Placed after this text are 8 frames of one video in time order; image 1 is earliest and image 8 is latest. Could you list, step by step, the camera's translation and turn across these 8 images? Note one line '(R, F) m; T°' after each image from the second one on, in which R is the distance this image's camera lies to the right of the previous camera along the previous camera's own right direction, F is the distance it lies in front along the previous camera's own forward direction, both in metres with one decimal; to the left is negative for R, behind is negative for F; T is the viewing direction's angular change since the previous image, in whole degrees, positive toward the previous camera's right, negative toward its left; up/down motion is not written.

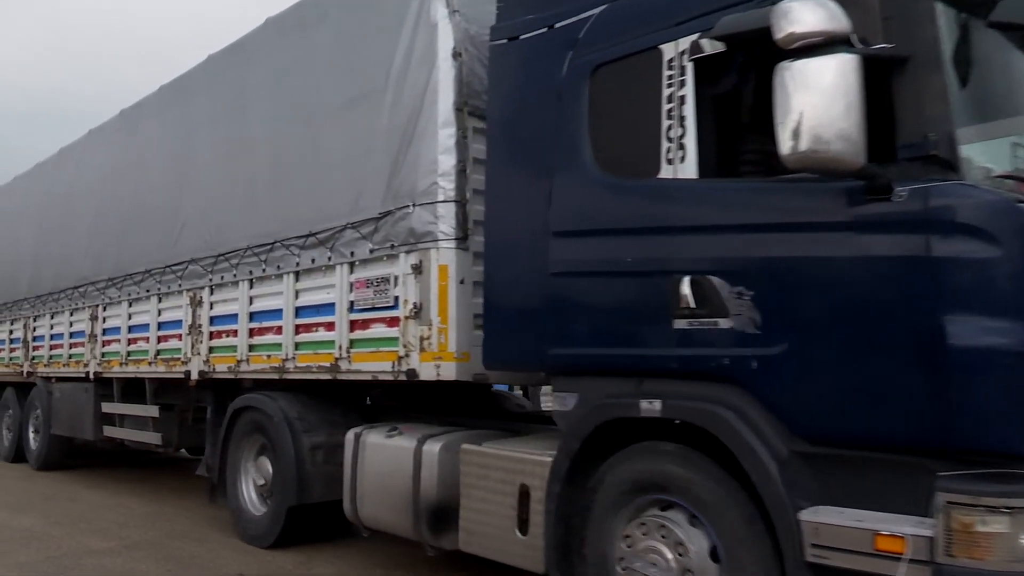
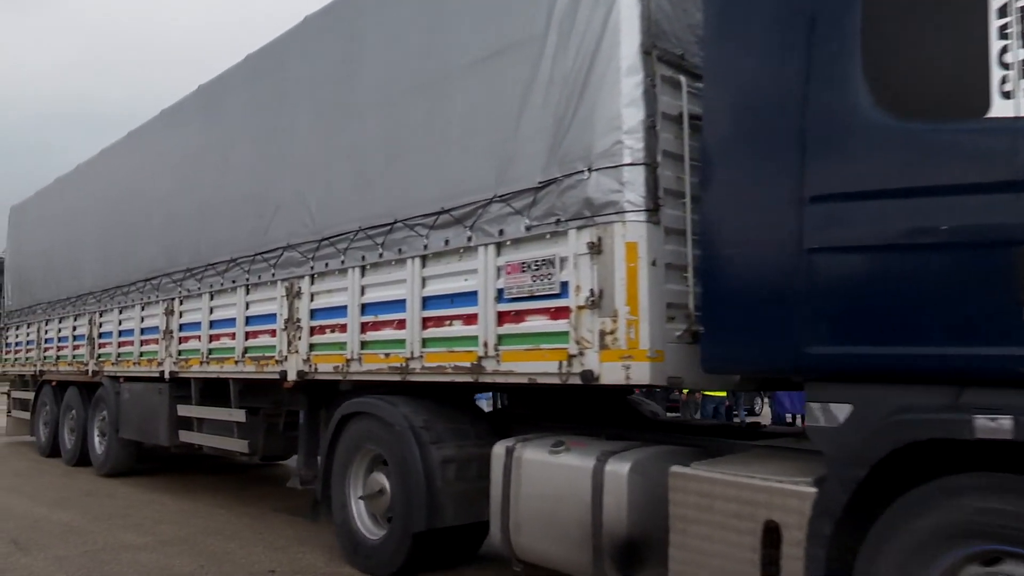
(-0.8, +0.9) m; -2°
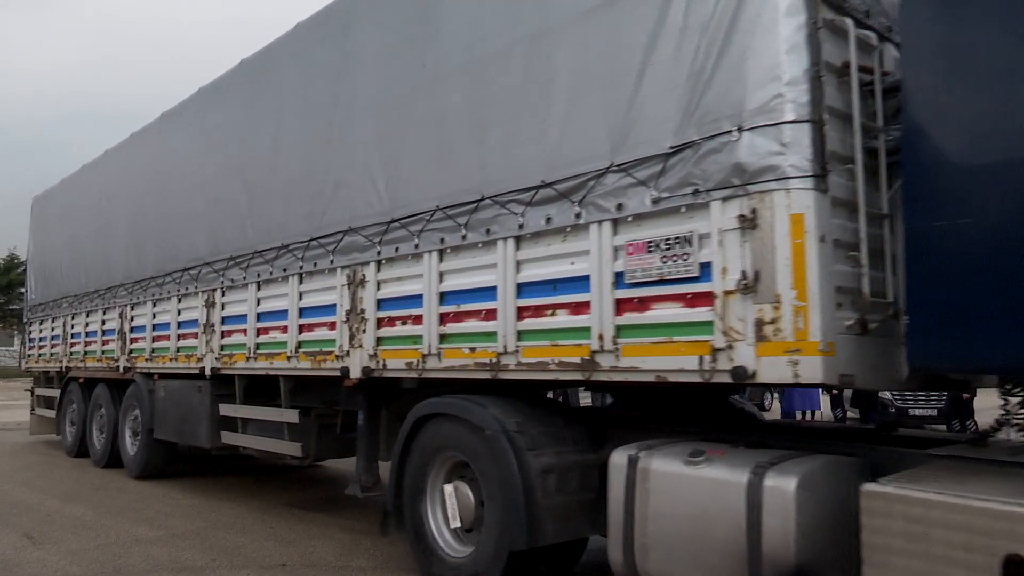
(-0.5, +0.6) m; -1°
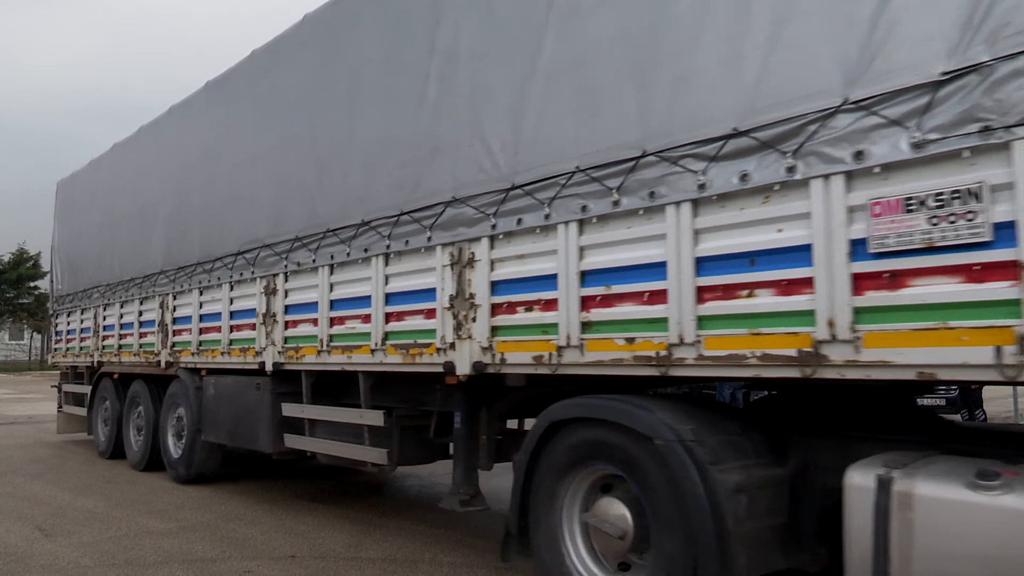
(-0.7, +0.8) m; -1°
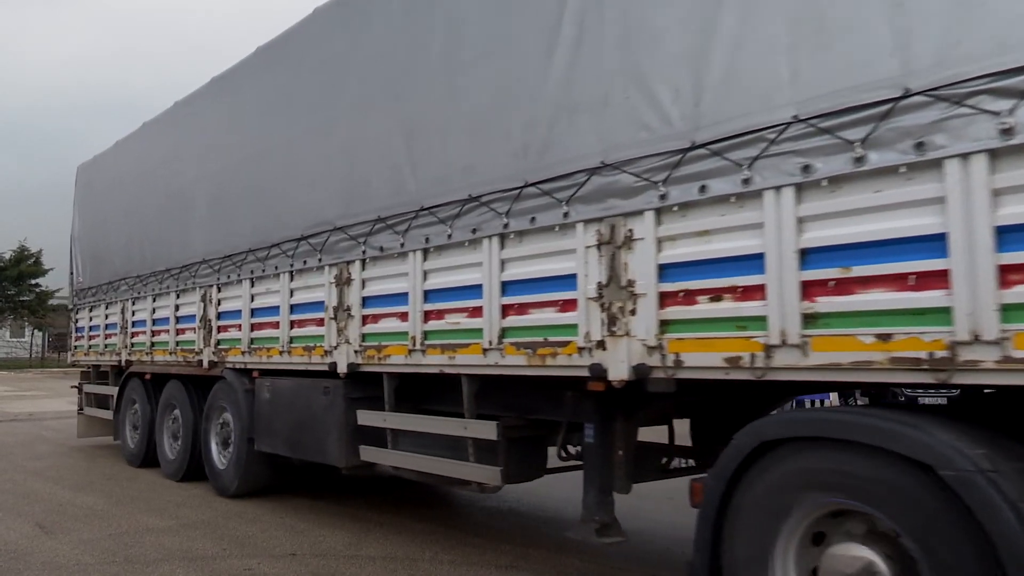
(-0.8, +0.9) m; 0°
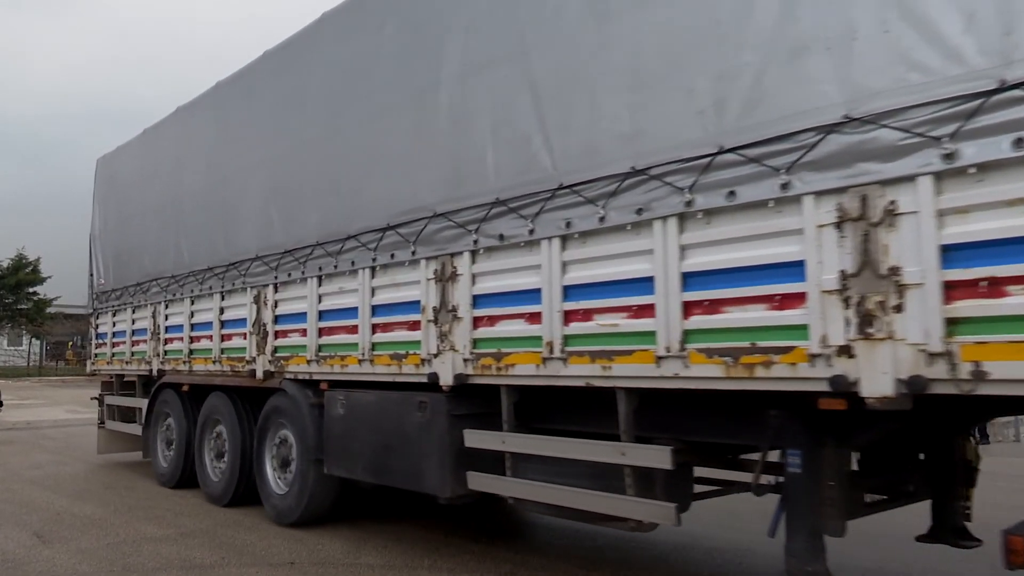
(-0.8, +0.9) m; 0°
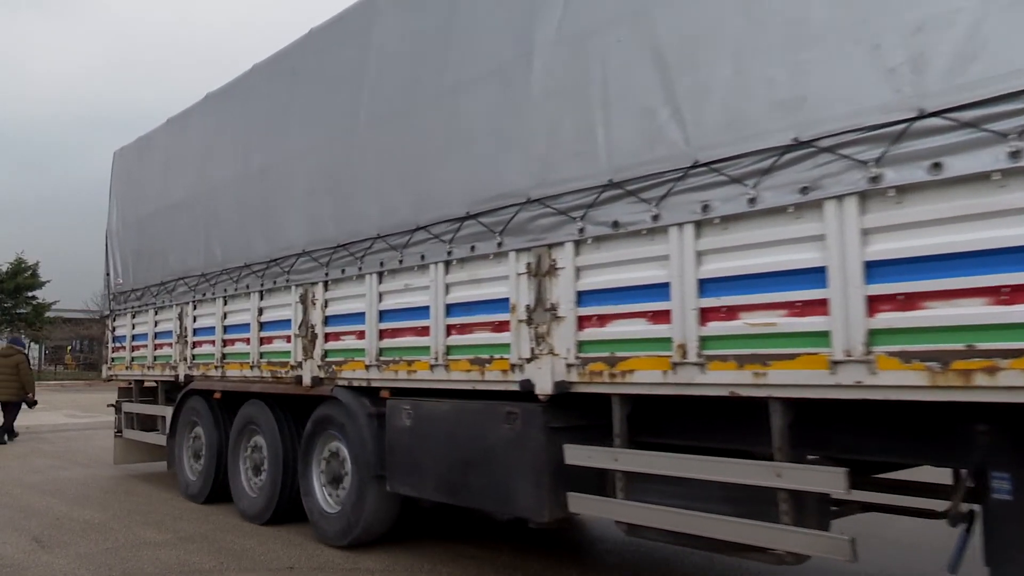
(-0.6, +0.6) m; 0°
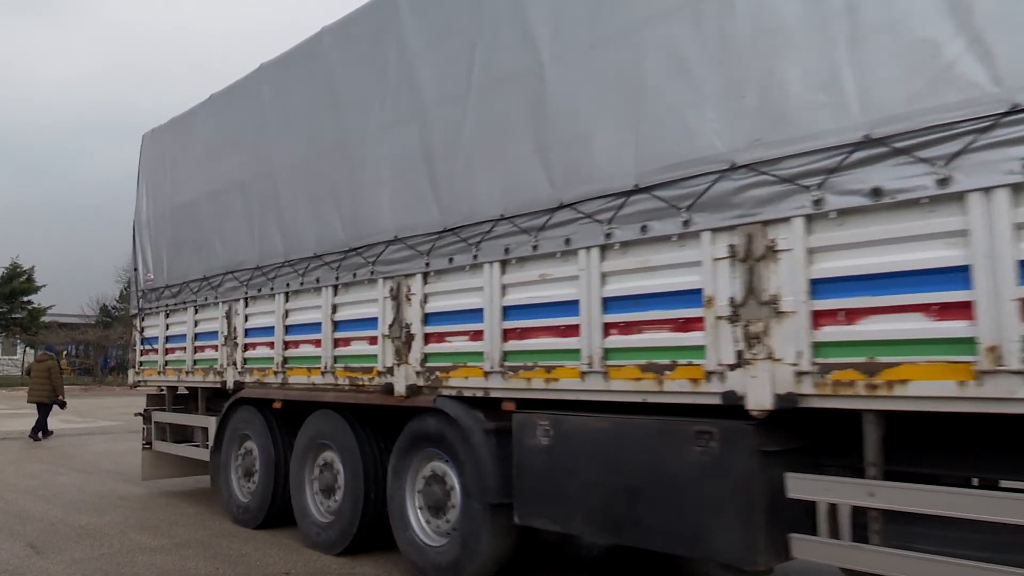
(-0.9, +0.9) m; 0°
